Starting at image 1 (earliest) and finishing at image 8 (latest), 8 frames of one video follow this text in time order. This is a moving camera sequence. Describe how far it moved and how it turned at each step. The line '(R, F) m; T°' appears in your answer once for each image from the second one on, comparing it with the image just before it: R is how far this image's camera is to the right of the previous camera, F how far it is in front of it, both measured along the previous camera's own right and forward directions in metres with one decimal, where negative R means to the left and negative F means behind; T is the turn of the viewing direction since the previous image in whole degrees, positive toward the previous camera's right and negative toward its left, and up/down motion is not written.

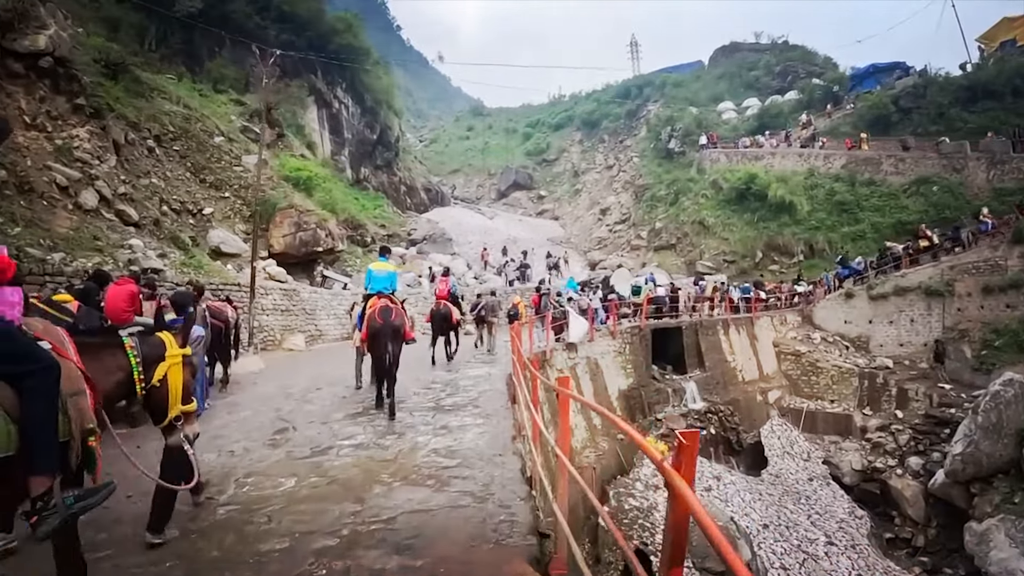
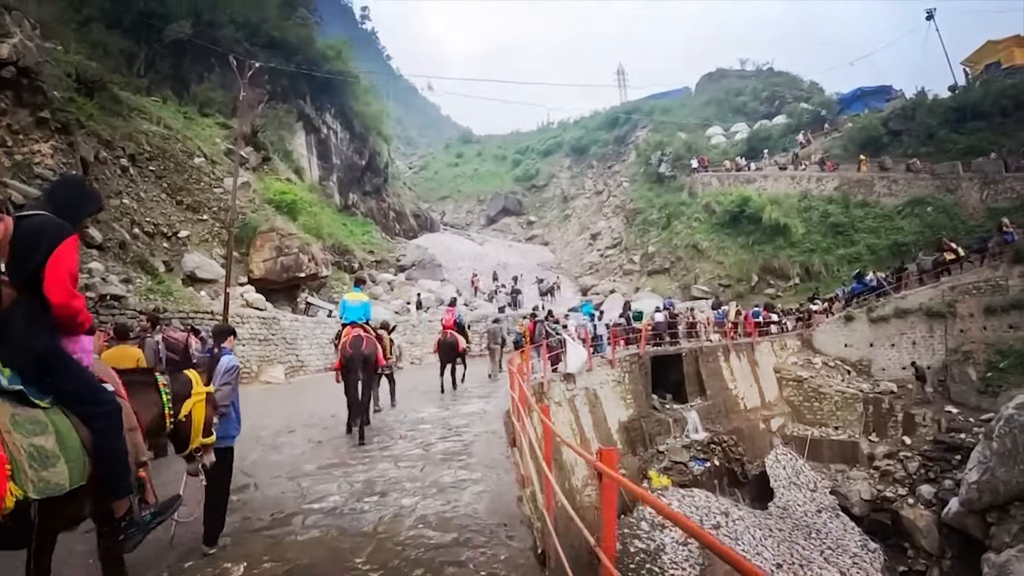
(-0.1, +0.7) m; +1°
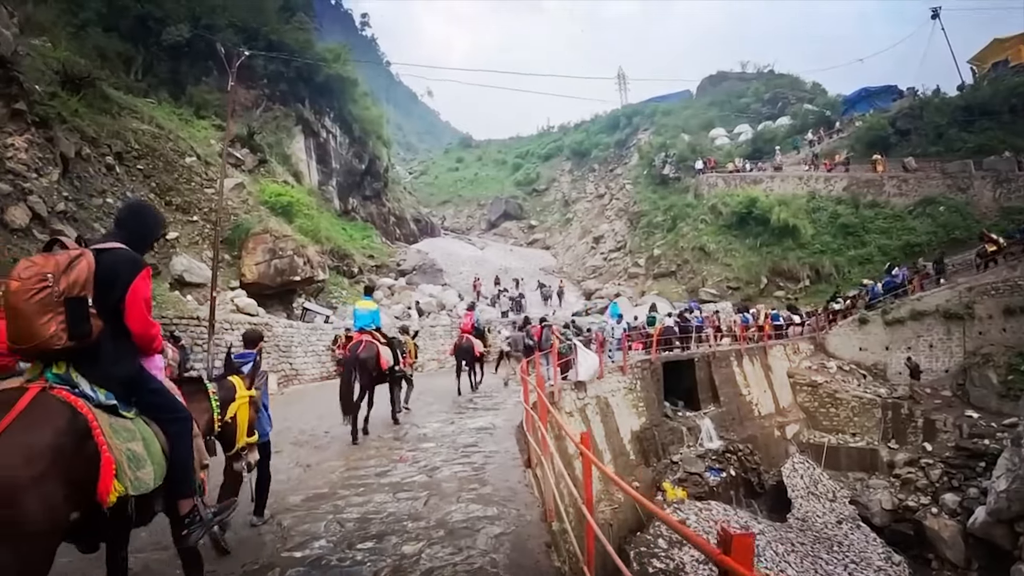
(-0.1, +0.7) m; 0°
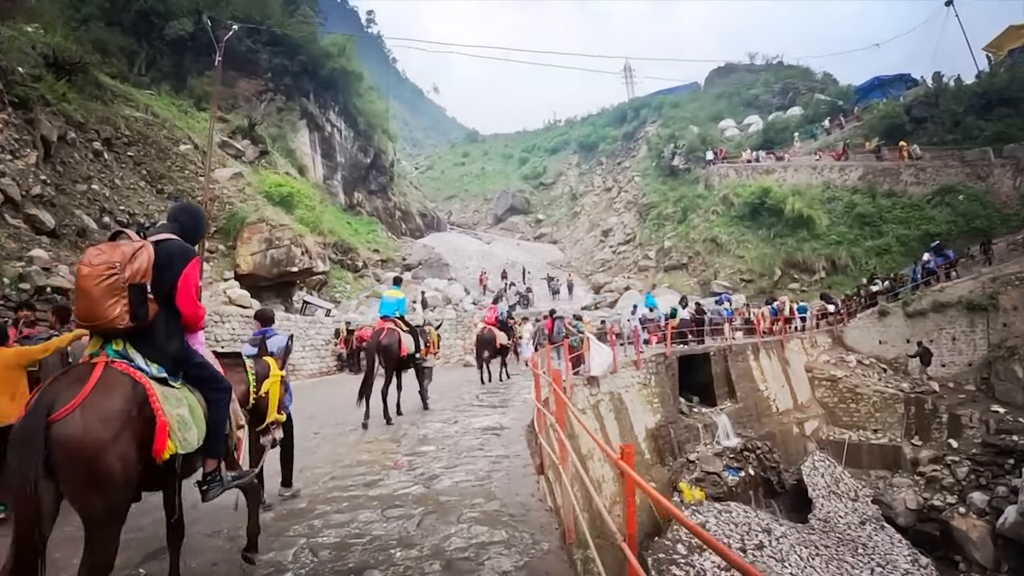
(0.0, +0.6) m; -1°
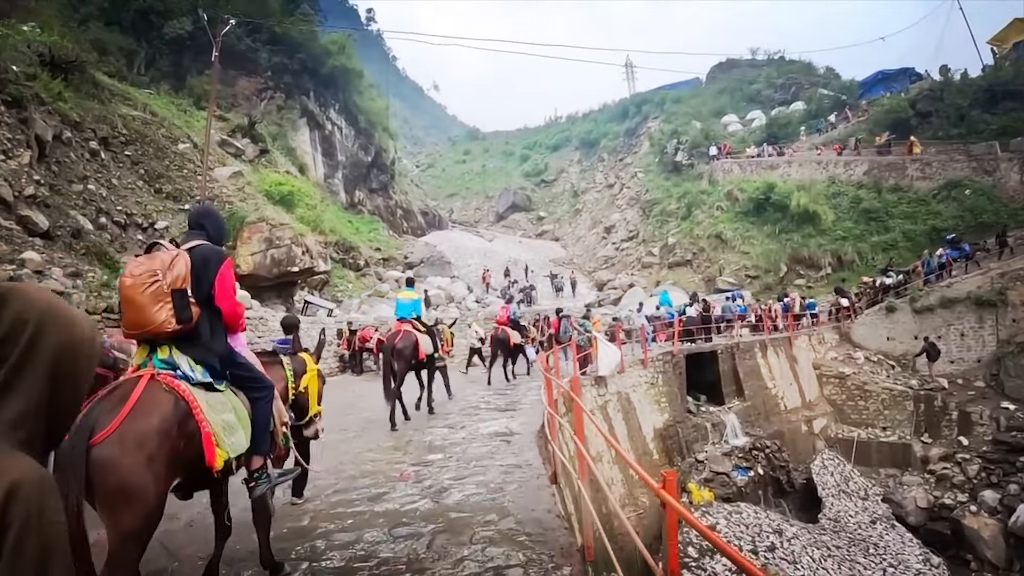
(-0.1, +0.2) m; 0°
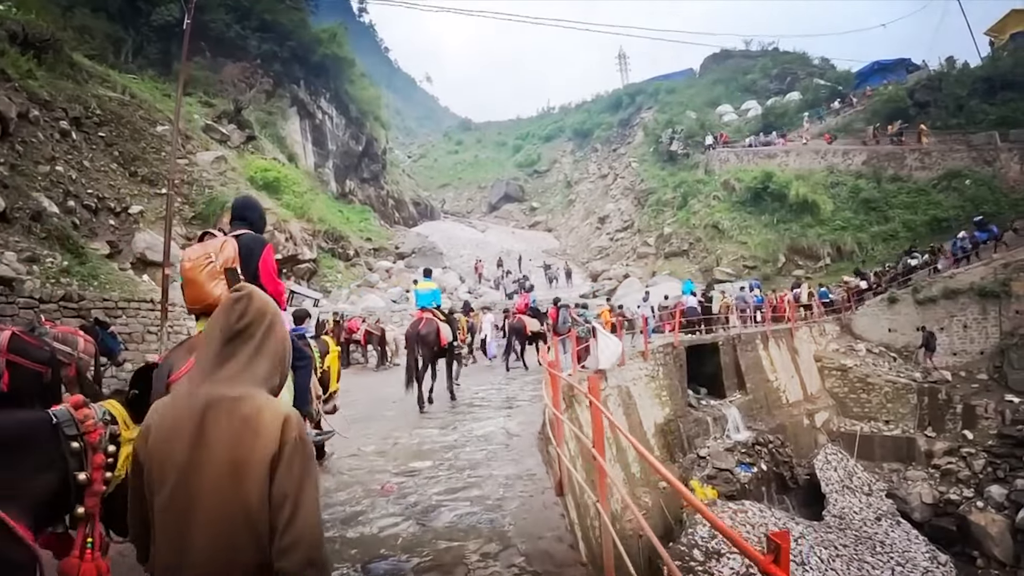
(-0.1, +0.6) m; +1°
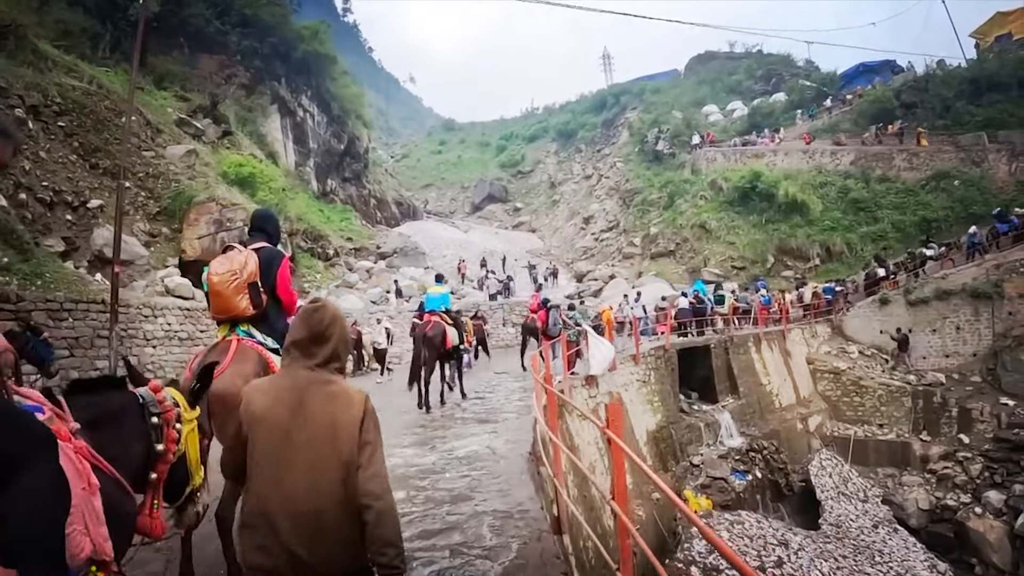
(0.0, +0.6) m; +1°
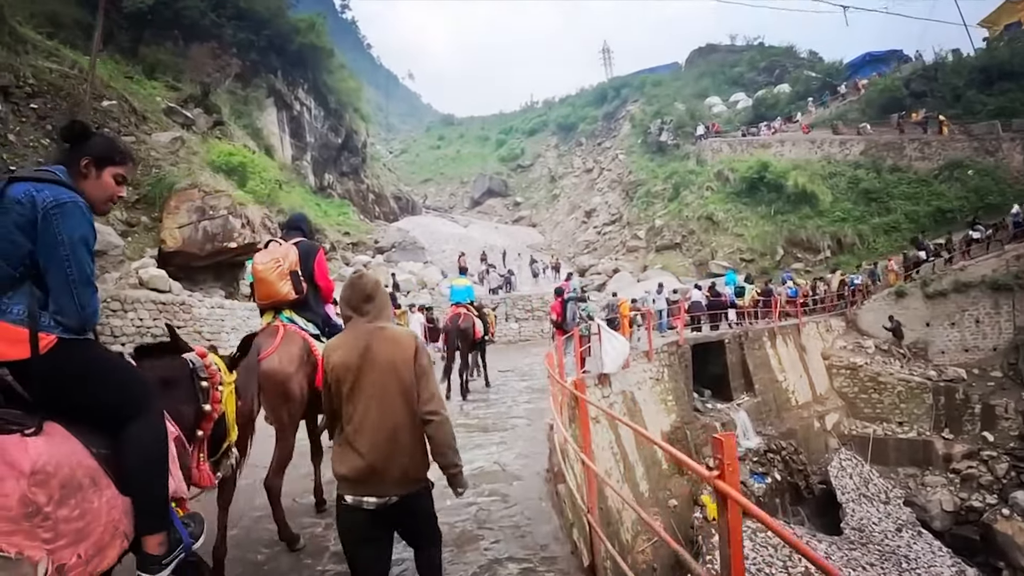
(-0.1, +0.8) m; 0°
